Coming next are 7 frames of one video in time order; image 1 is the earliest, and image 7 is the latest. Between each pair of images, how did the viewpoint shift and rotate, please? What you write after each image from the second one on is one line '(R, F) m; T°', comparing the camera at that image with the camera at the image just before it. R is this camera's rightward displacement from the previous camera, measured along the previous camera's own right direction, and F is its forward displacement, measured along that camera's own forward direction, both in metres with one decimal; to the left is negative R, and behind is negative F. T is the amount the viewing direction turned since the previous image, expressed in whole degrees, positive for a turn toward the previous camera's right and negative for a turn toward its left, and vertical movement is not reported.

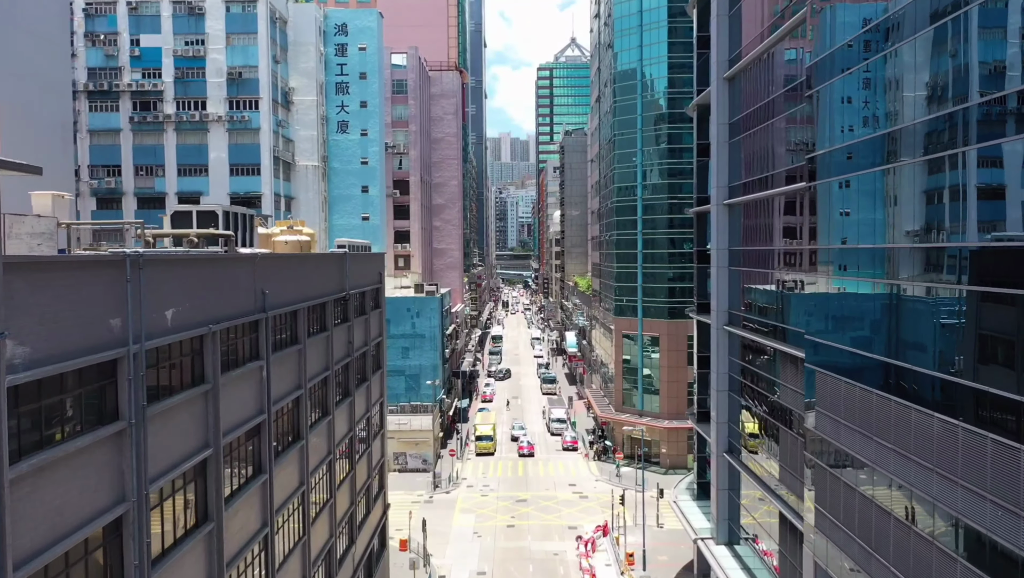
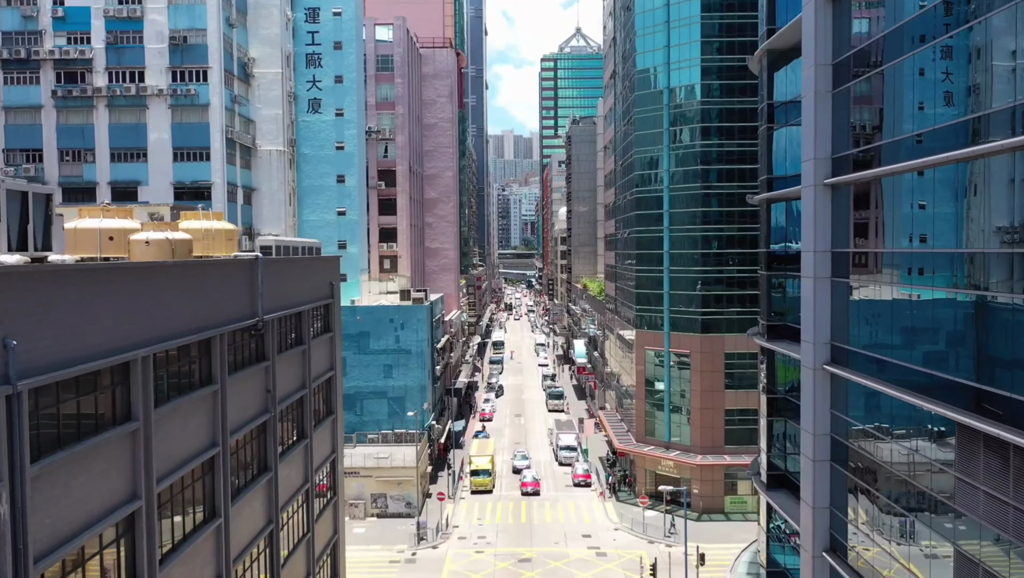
(+0.1, +8.3) m; 0°
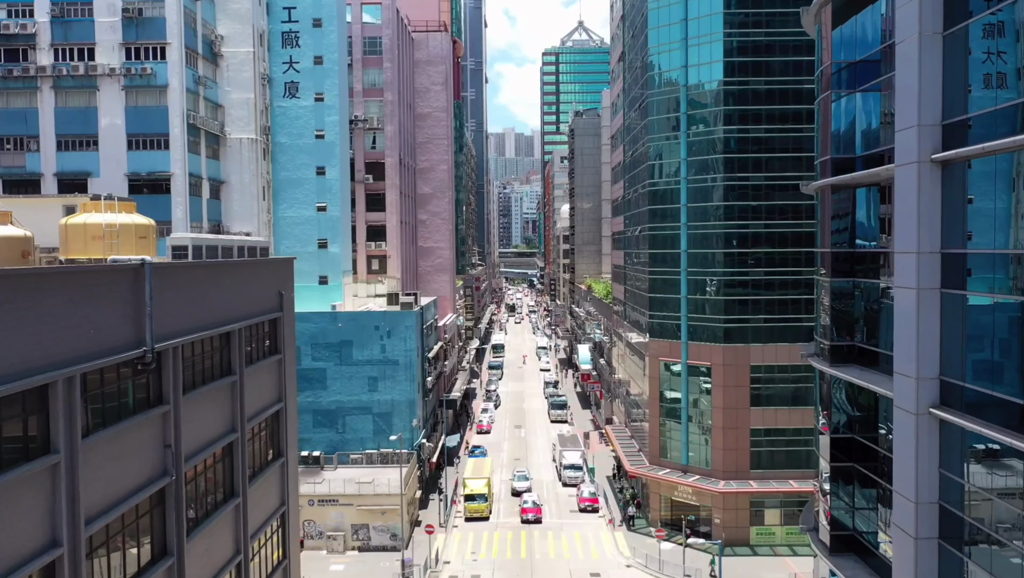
(+0.1, +4.7) m; 0°
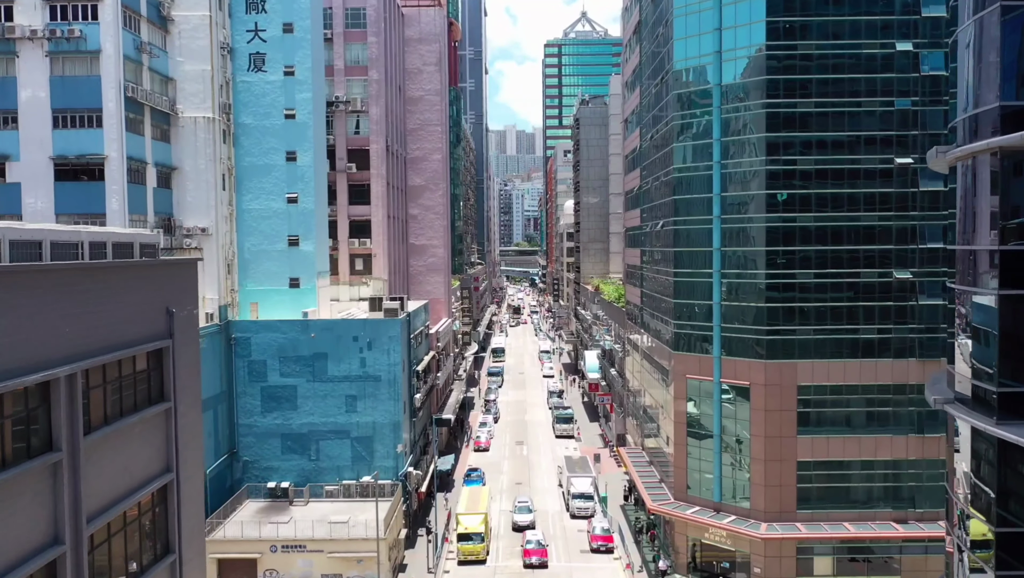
(0.0, +5.9) m; 0°
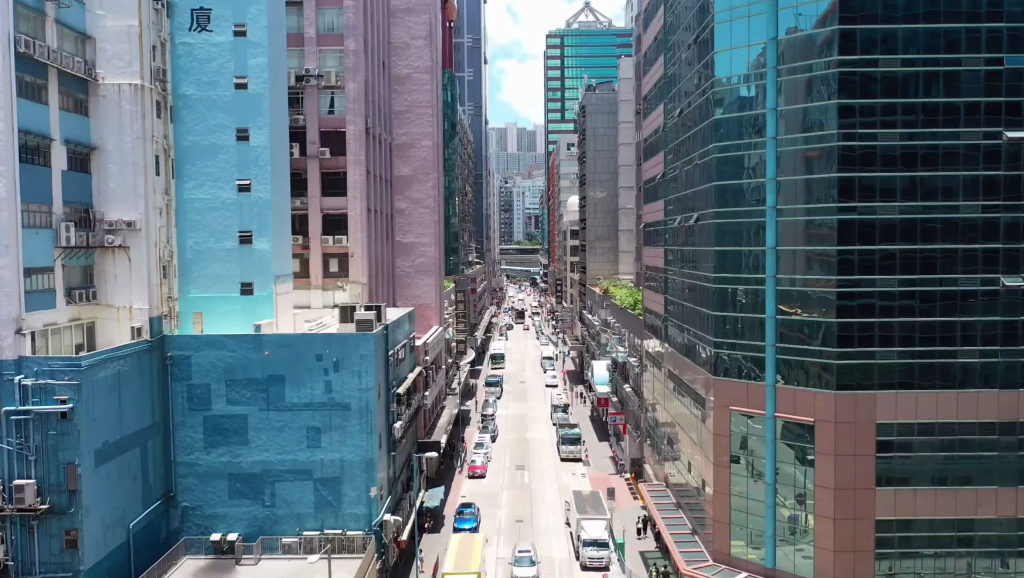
(0.0, +6.7) m; 0°
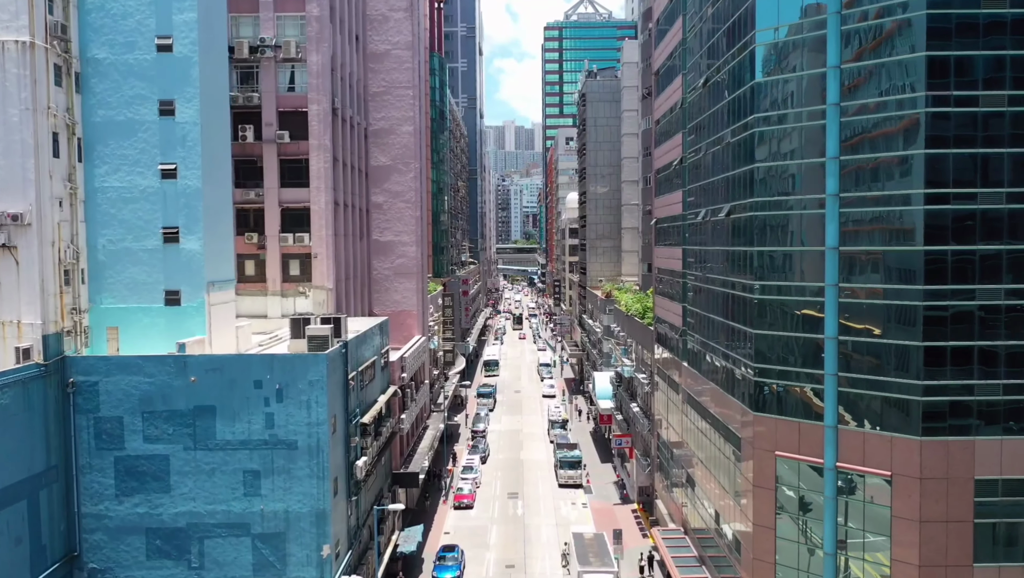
(+0.2, +5.8) m; 0°
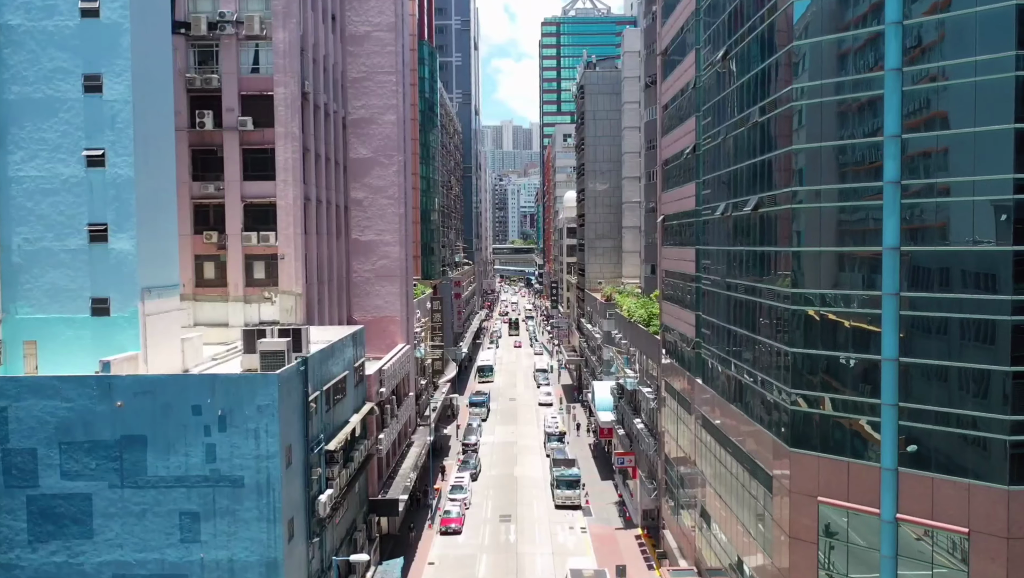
(+0.2, +3.7) m; 0°
